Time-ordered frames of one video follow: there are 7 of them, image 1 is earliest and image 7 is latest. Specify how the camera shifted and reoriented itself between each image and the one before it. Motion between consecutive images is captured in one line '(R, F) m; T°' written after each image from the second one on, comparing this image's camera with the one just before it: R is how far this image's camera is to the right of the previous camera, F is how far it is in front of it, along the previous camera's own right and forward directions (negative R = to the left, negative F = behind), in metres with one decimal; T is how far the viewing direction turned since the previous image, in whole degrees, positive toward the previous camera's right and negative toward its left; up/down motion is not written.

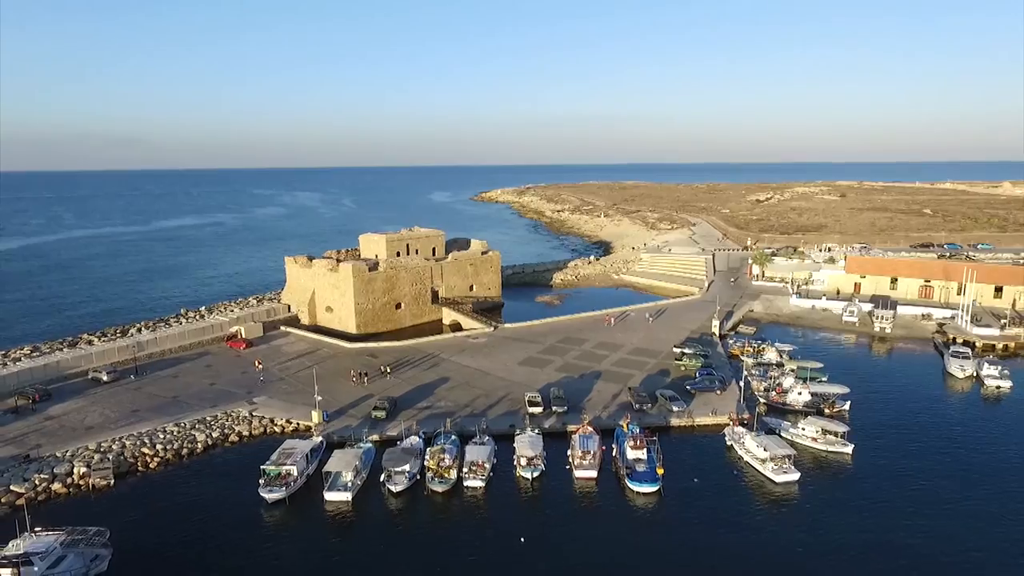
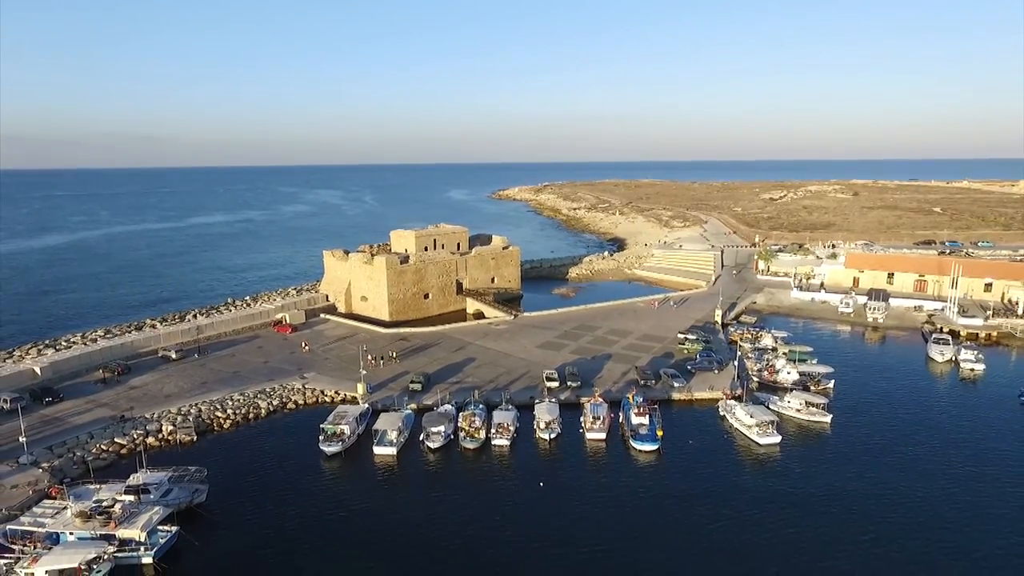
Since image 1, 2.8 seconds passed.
(-0.2, -3.9) m; -2°
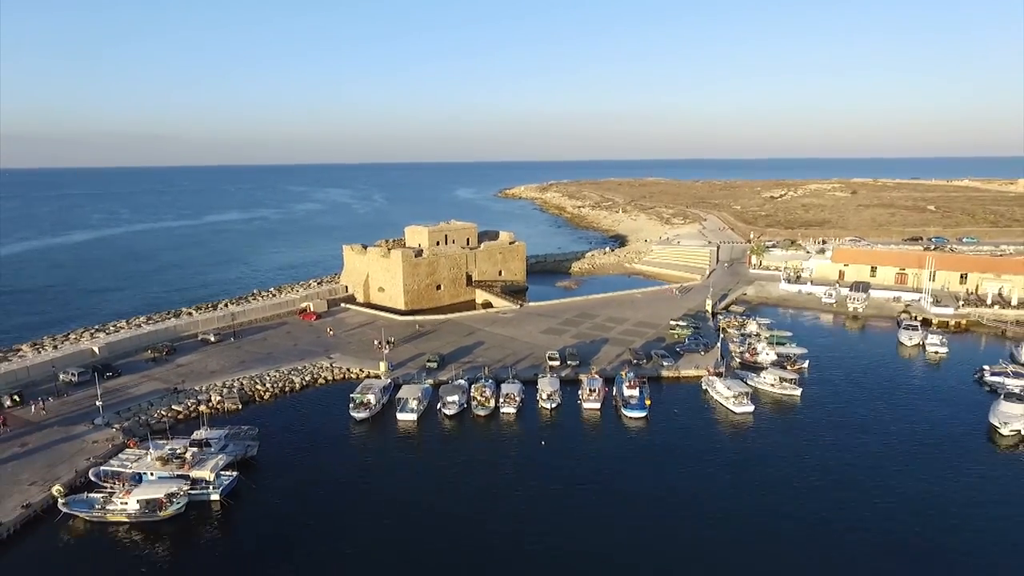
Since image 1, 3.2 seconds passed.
(0.0, -3.8) m; -1°
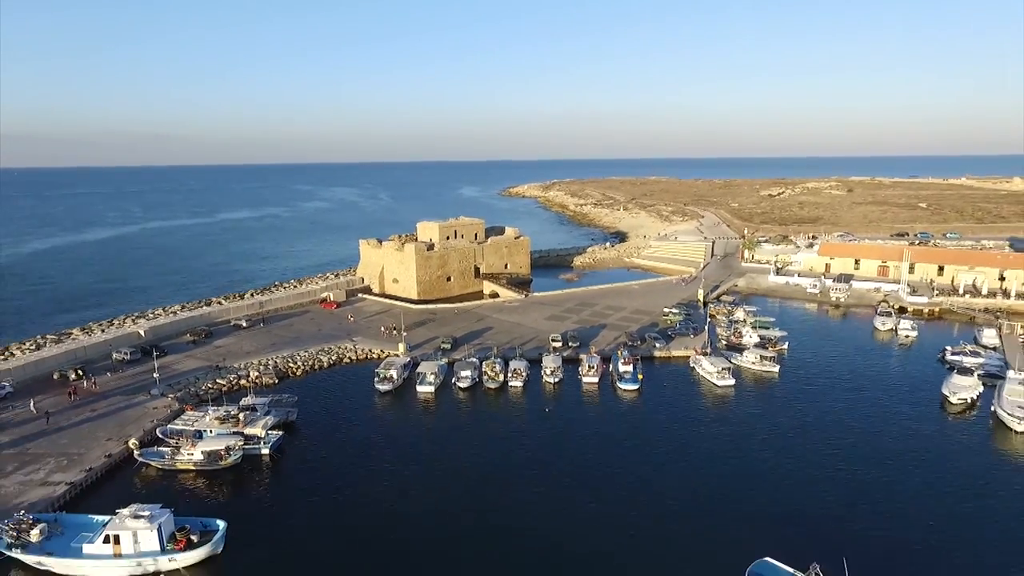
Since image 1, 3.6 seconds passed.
(-0.2, -3.7) m; 0°
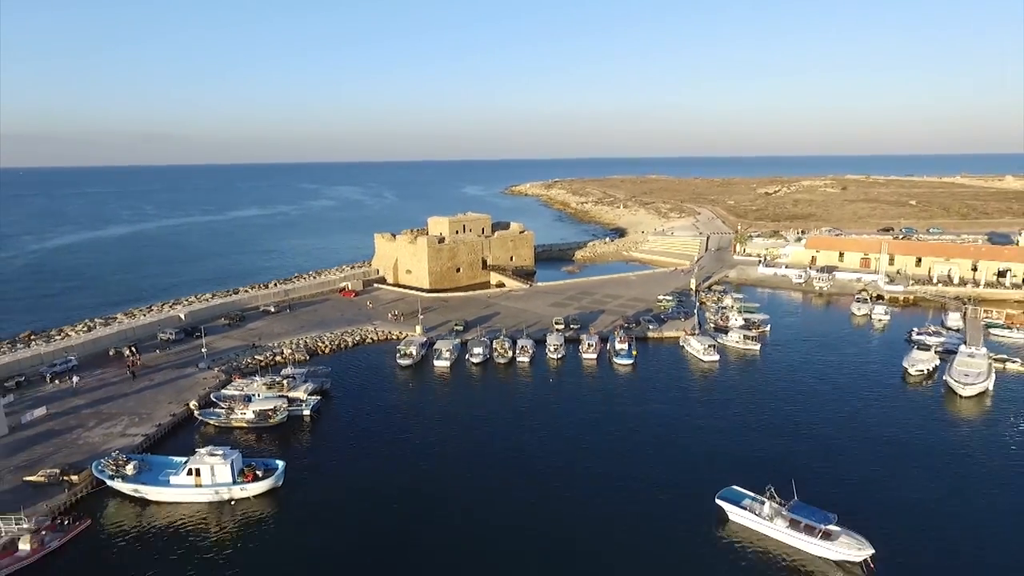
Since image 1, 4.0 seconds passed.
(-0.4, -4.0) m; 0°
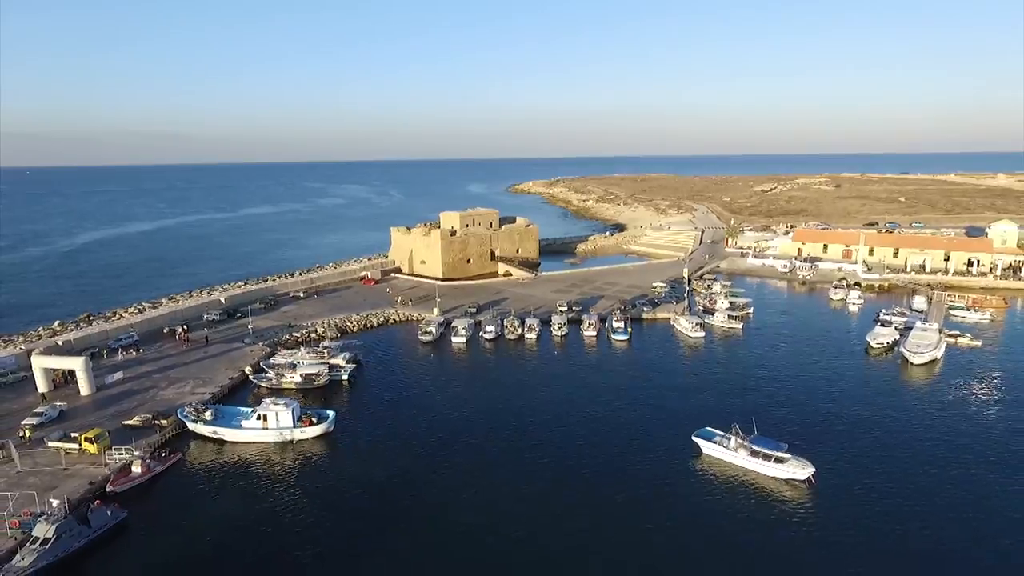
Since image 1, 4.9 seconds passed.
(-0.5, -4.8) m; 0°
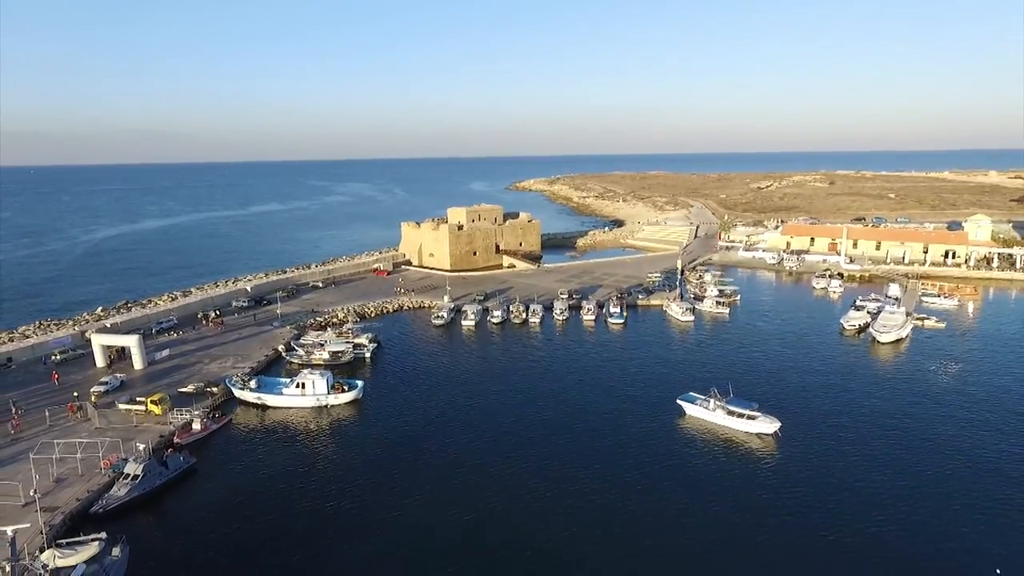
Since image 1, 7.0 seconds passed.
(-0.4, -3.9) m; 0°
